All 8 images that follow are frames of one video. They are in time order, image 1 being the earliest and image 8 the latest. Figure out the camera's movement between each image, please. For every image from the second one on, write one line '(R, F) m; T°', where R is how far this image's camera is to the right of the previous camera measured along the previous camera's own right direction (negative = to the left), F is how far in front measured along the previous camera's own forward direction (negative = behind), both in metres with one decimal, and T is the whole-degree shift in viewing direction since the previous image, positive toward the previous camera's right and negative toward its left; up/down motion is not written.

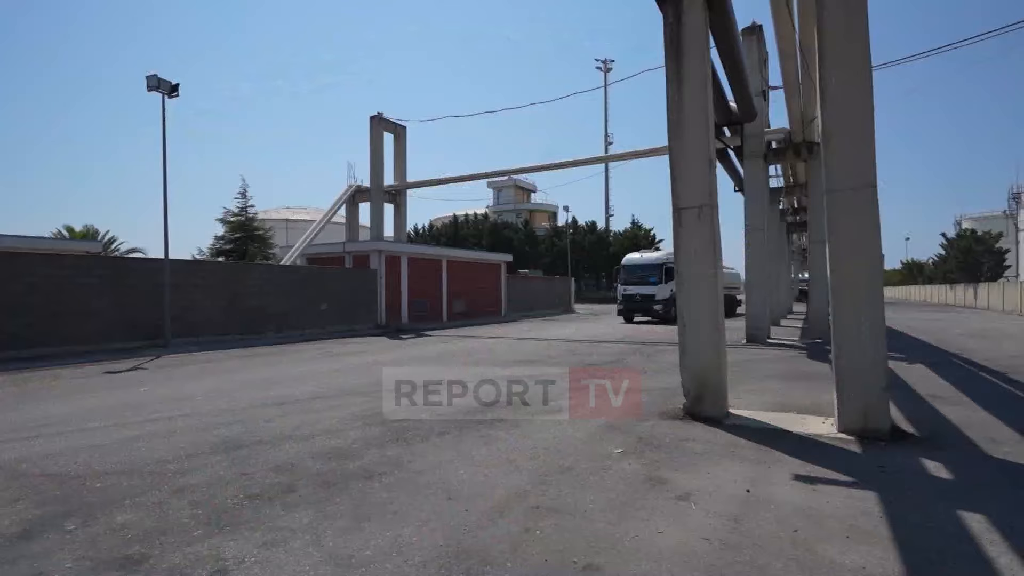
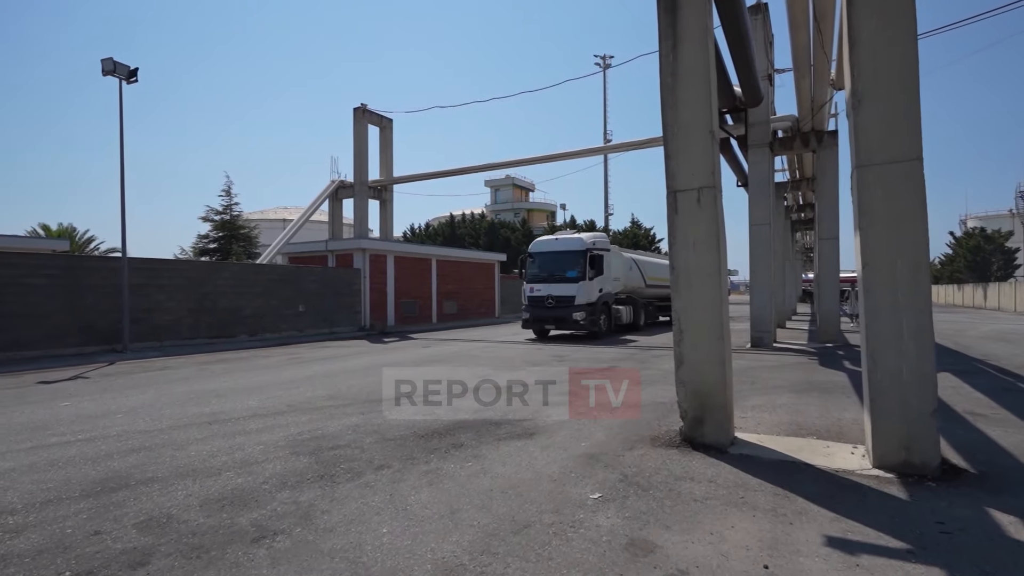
(+0.8, +1.4) m; 0°
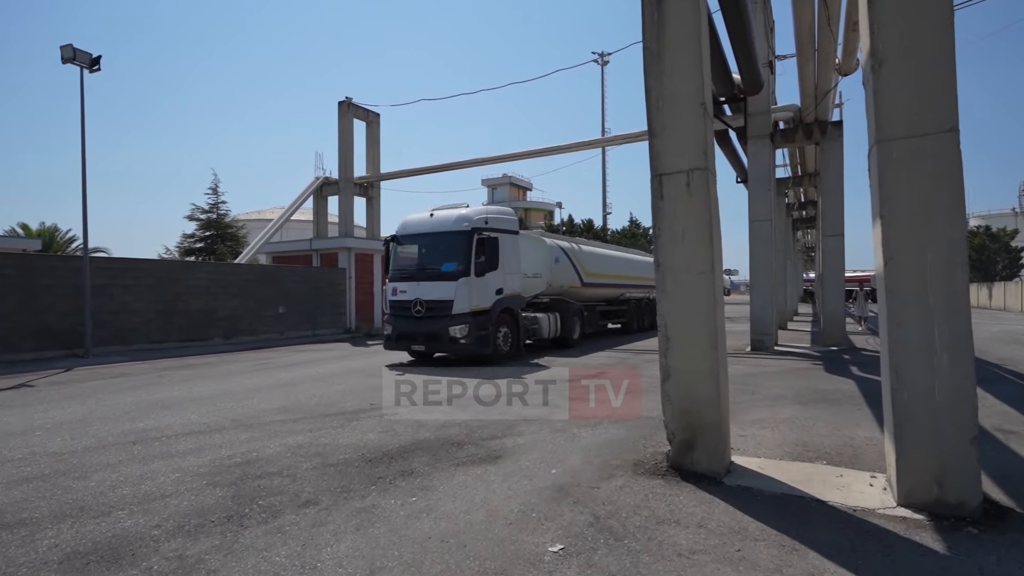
(+0.7, +1.0) m; 0°
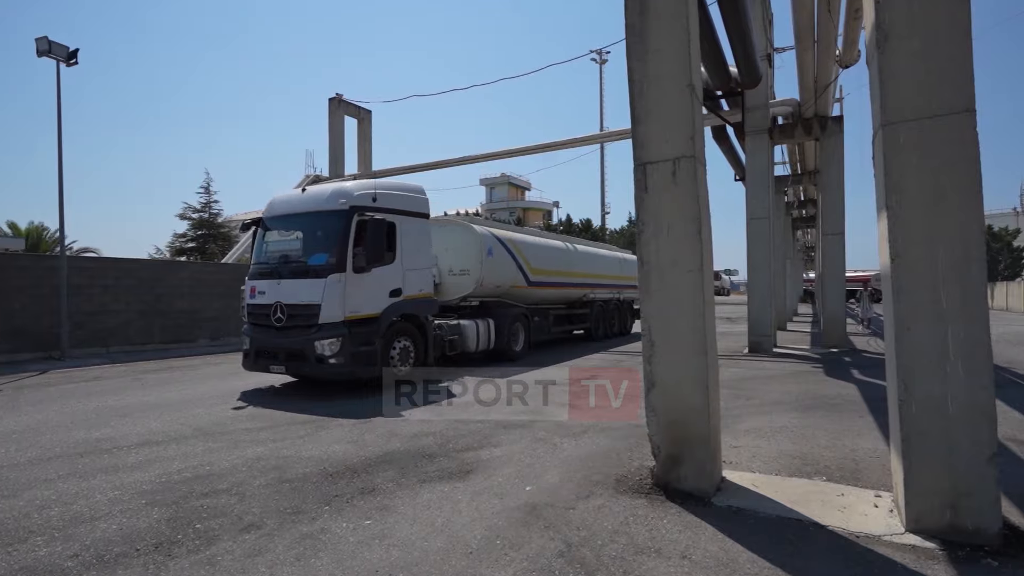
(+0.5, +0.5) m; 0°
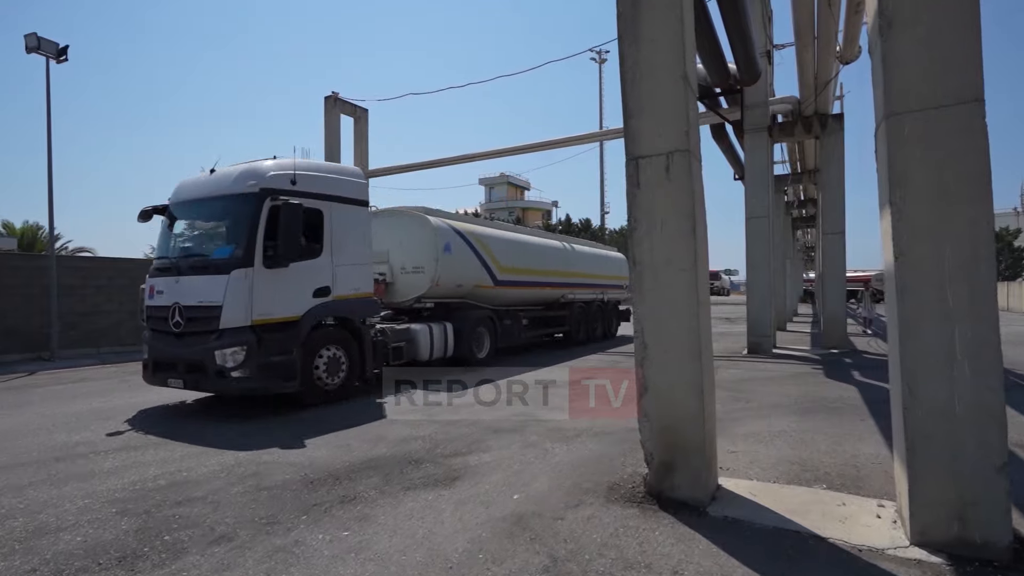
(+0.2, +0.2) m; 0°
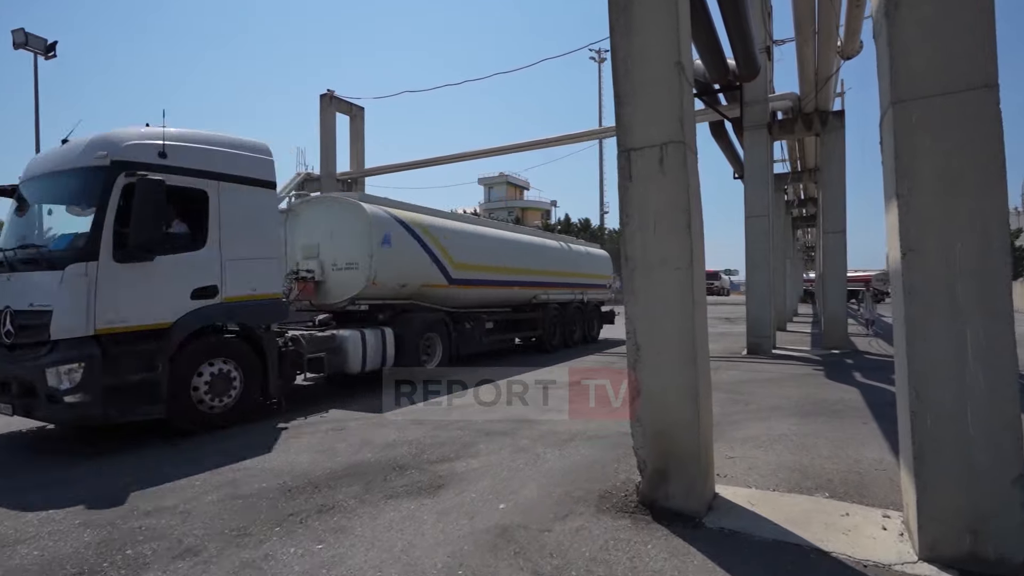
(+0.2, +0.2) m; 0°
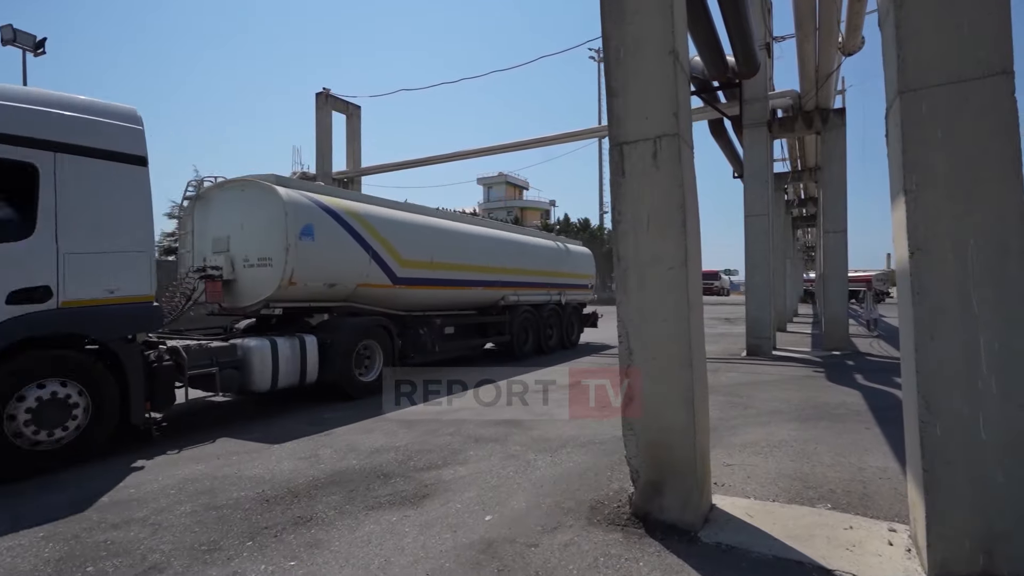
(+0.2, +0.2) m; 0°
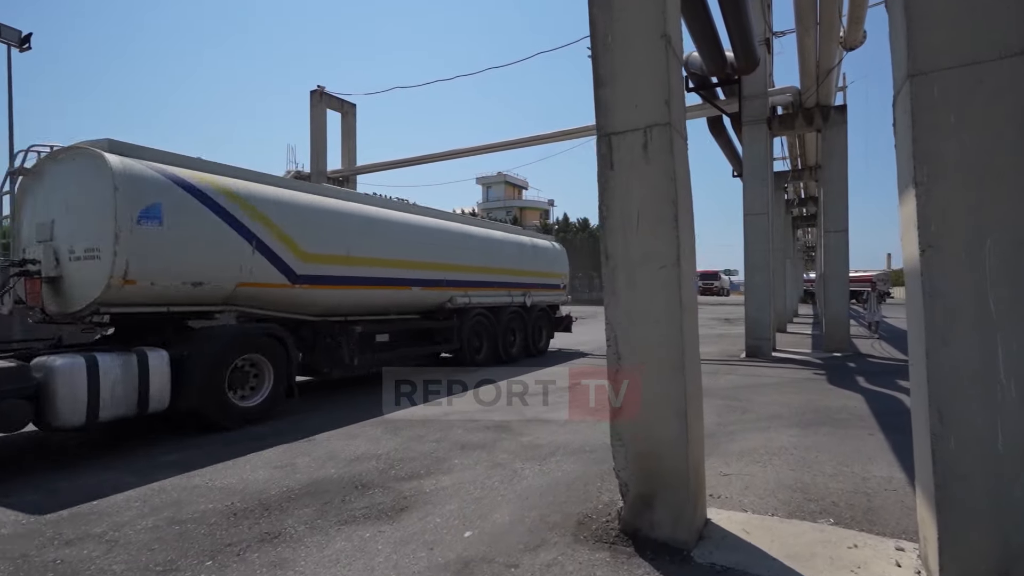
(+0.2, +0.3) m; 0°
